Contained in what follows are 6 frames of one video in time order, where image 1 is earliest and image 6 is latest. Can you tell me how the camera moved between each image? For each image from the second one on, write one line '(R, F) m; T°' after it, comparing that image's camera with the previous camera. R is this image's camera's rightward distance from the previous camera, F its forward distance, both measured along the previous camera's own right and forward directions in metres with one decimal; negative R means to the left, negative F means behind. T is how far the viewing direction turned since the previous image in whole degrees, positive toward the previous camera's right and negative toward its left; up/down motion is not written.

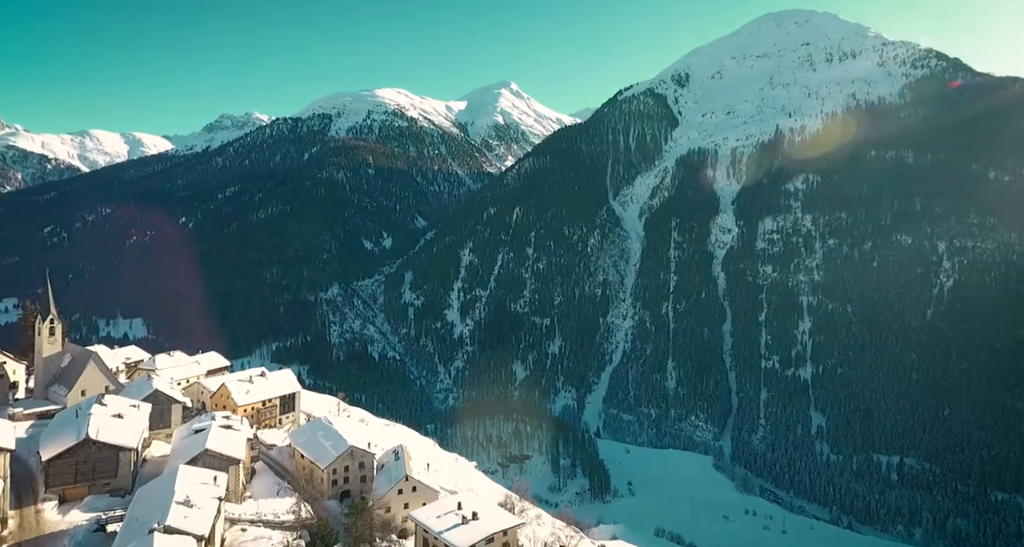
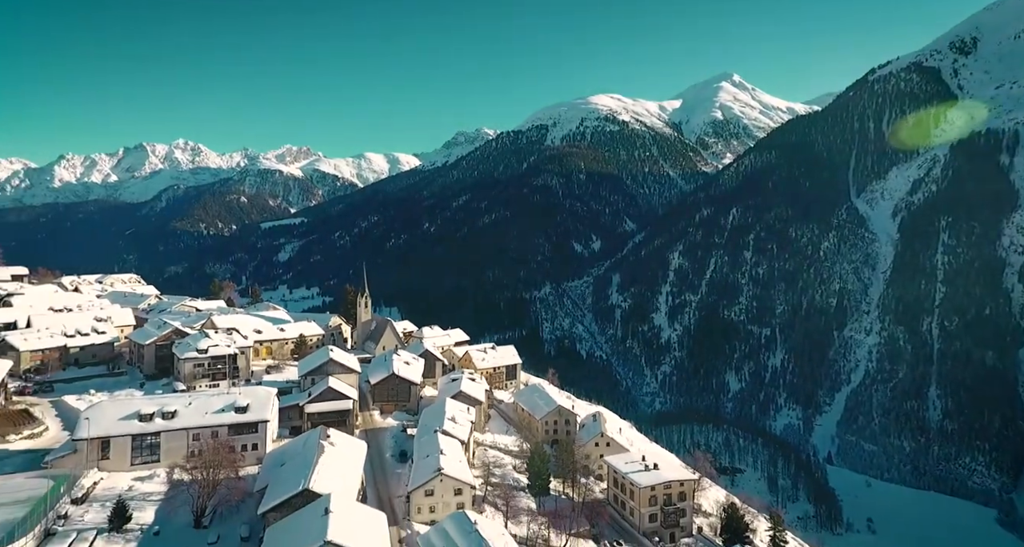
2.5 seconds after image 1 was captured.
(+2.9, -14.0) m; -17°
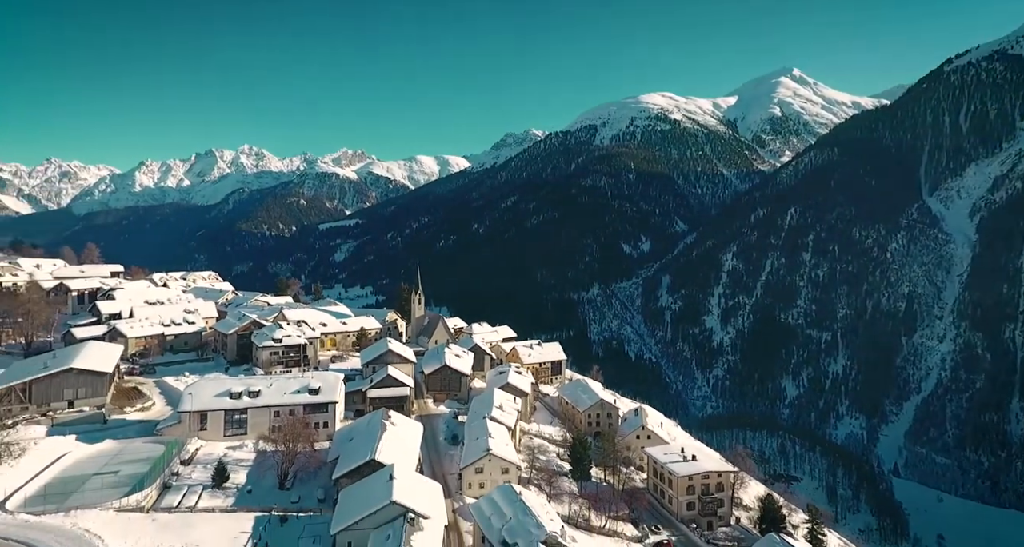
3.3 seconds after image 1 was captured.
(+0.3, -3.8) m; -4°
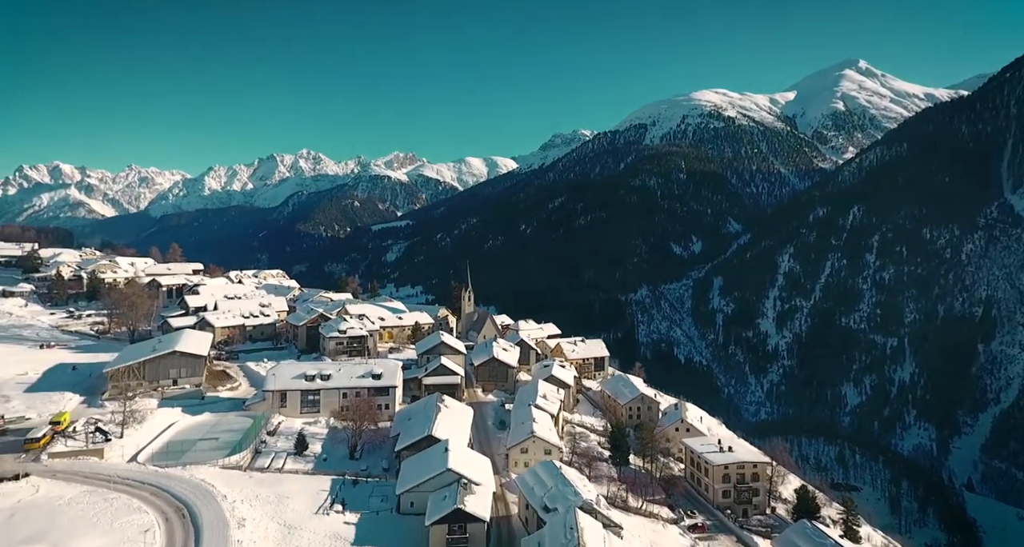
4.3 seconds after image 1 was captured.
(+0.3, -4.2) m; -4°
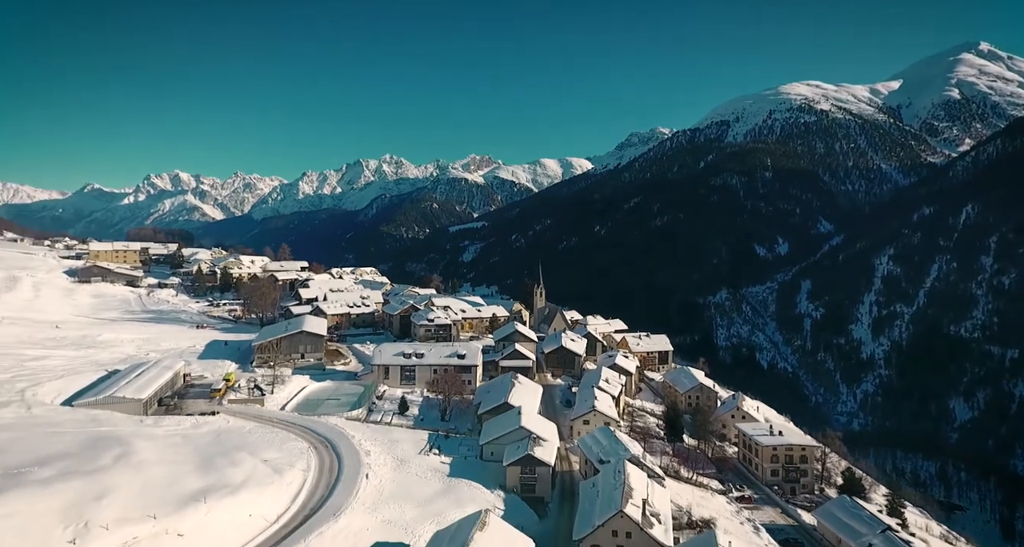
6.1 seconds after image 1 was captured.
(+0.7, -7.6) m; -6°
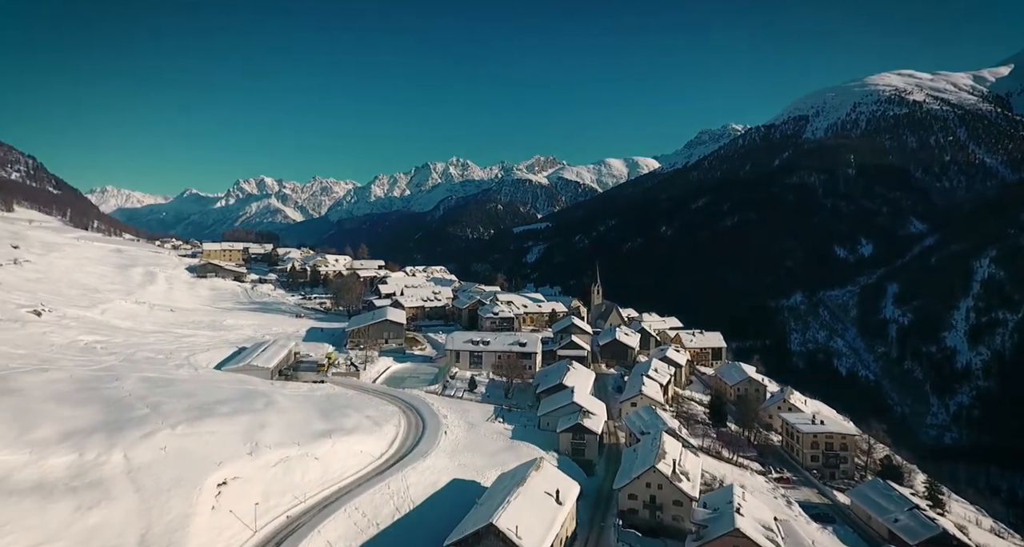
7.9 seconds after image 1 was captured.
(+0.6, -6.7) m; -5°
